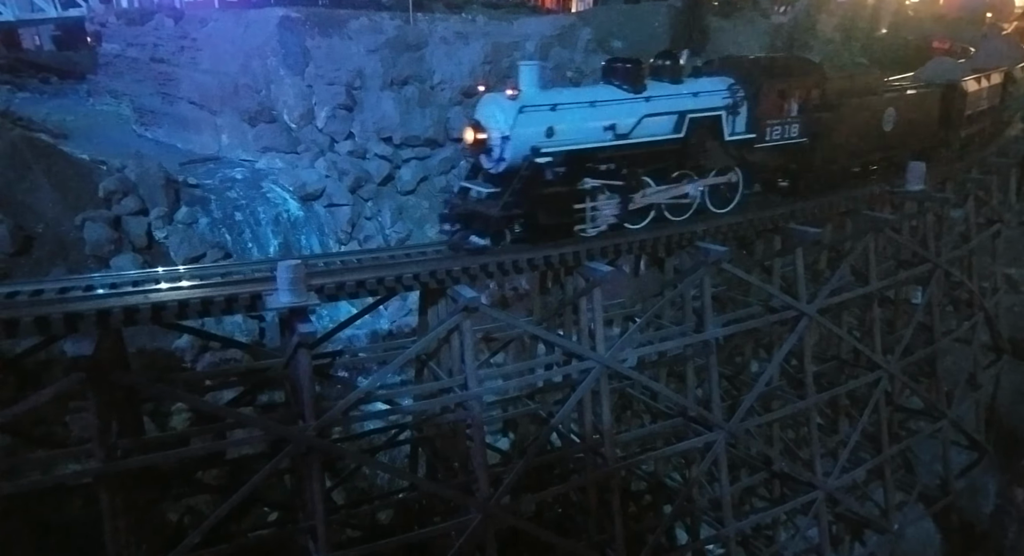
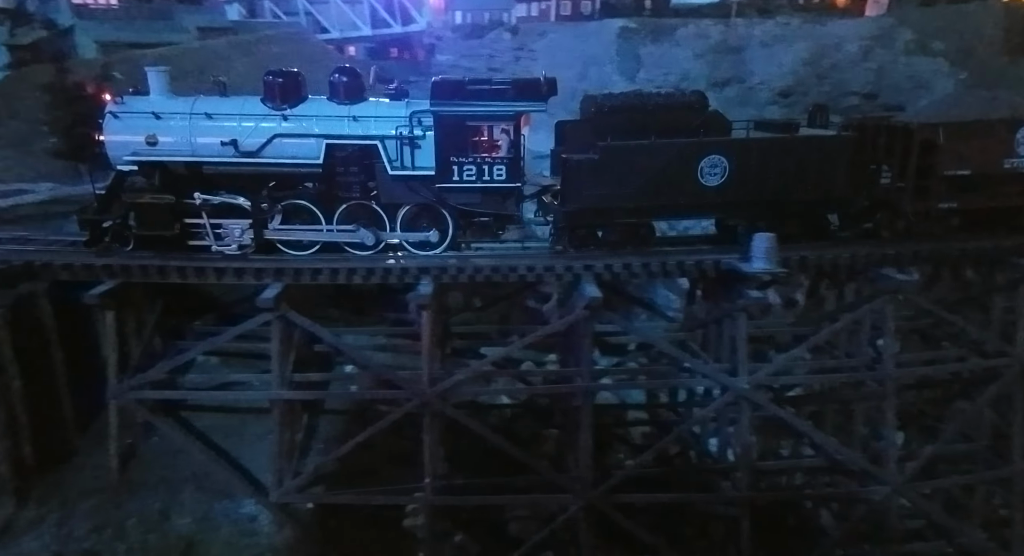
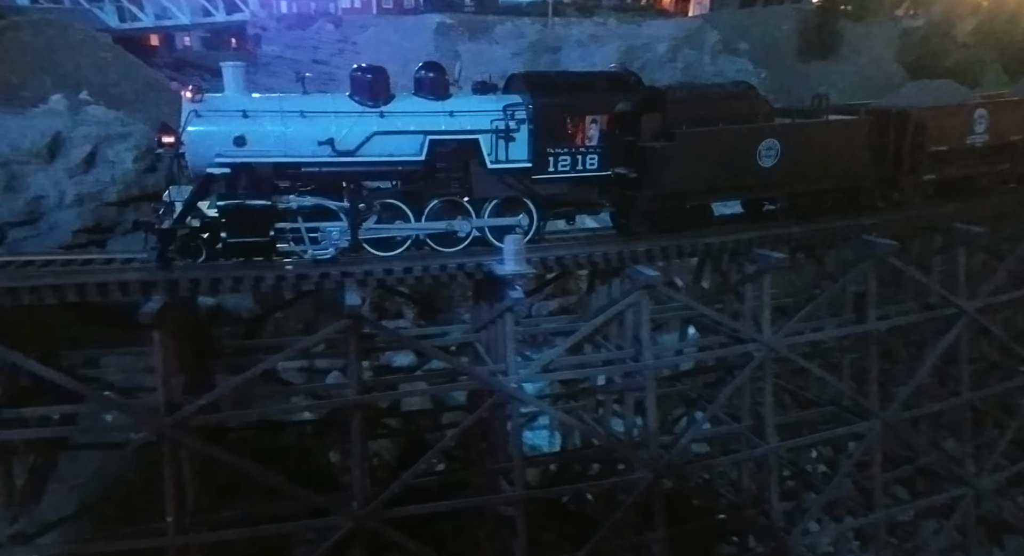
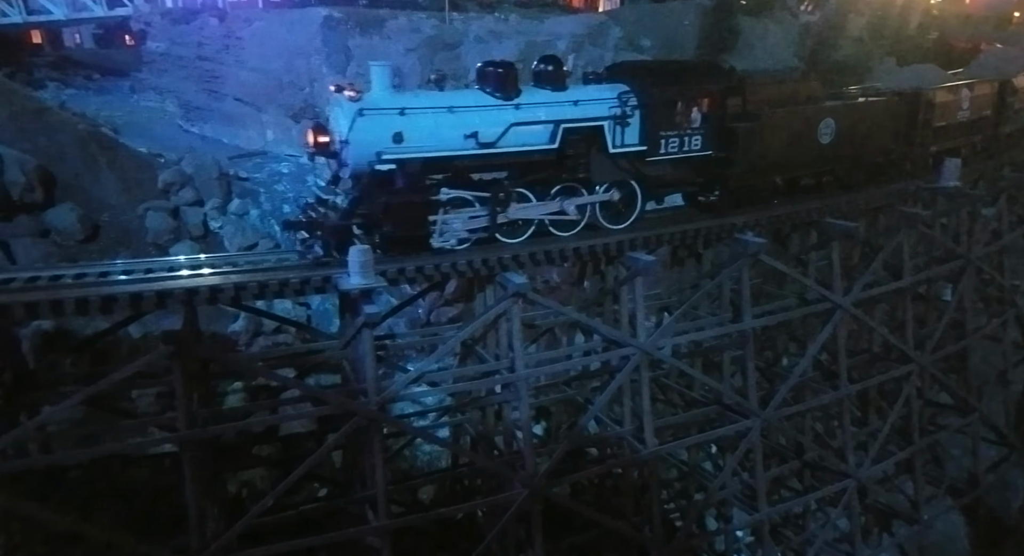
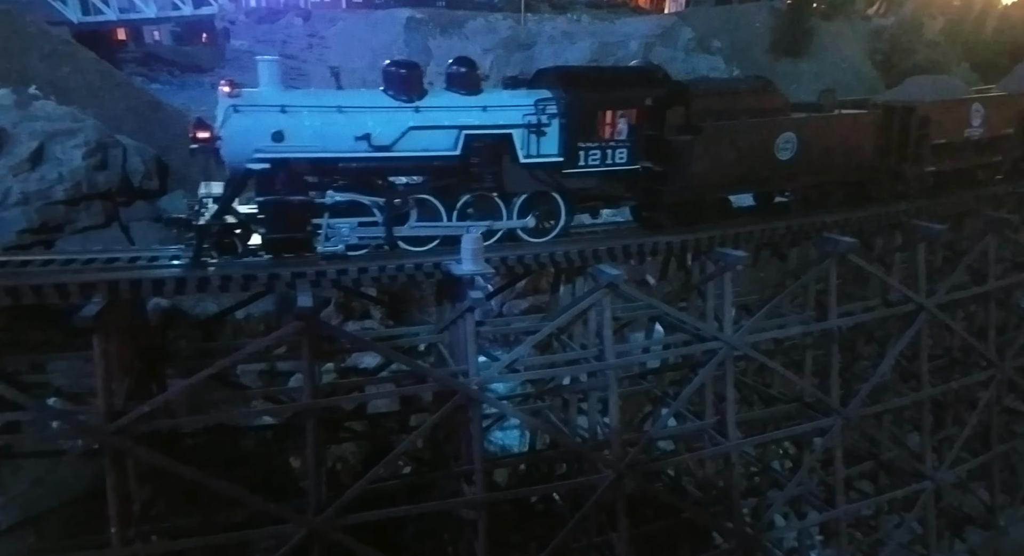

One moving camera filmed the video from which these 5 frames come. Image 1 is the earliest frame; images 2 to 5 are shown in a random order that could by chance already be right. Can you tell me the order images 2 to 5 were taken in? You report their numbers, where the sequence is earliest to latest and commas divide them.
4, 5, 3, 2
